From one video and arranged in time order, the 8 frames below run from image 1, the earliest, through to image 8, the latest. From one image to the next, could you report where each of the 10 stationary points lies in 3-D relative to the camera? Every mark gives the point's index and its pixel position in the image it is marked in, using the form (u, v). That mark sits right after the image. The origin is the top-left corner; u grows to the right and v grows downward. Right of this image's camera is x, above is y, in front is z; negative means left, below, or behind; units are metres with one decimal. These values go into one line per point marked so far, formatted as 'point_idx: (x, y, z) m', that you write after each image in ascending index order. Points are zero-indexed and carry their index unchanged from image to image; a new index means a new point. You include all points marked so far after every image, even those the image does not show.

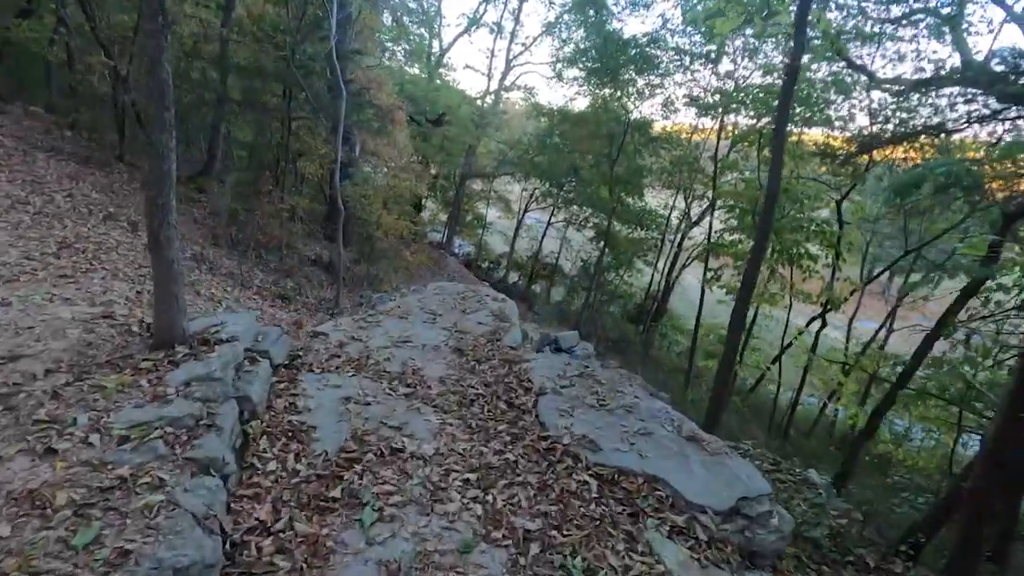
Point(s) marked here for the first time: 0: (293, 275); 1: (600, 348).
0: (-4.7, +0.3, +11.4) m
1: (+3.2, -2.2, +19.4) m
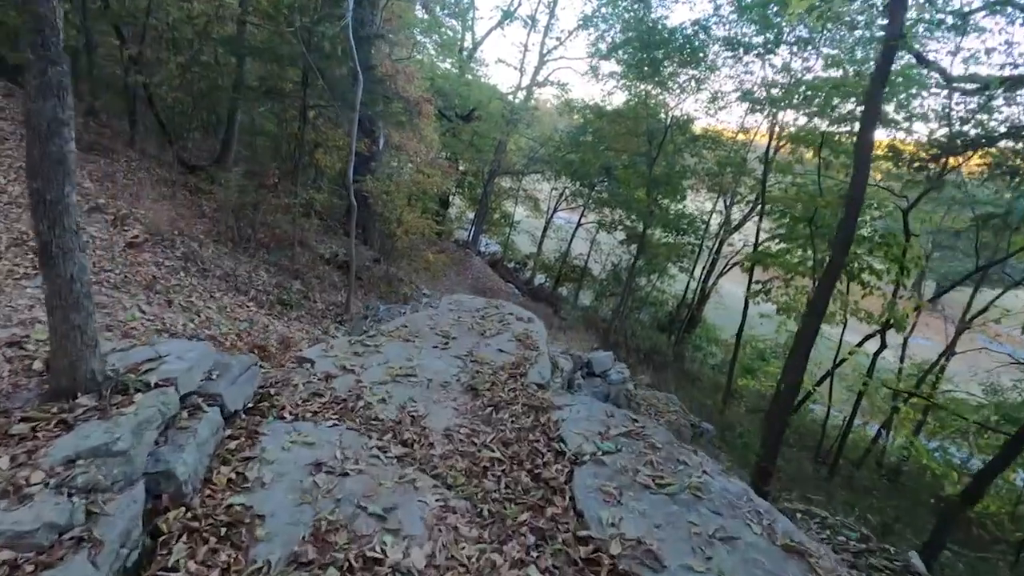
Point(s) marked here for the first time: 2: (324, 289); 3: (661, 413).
0: (-4.2, +0.3, +10.6) m
1: (+4.1, -2.4, +18.1) m
2: (-3.8, 0.0, +10.6) m
3: (+2.5, -2.1, +9.0) m
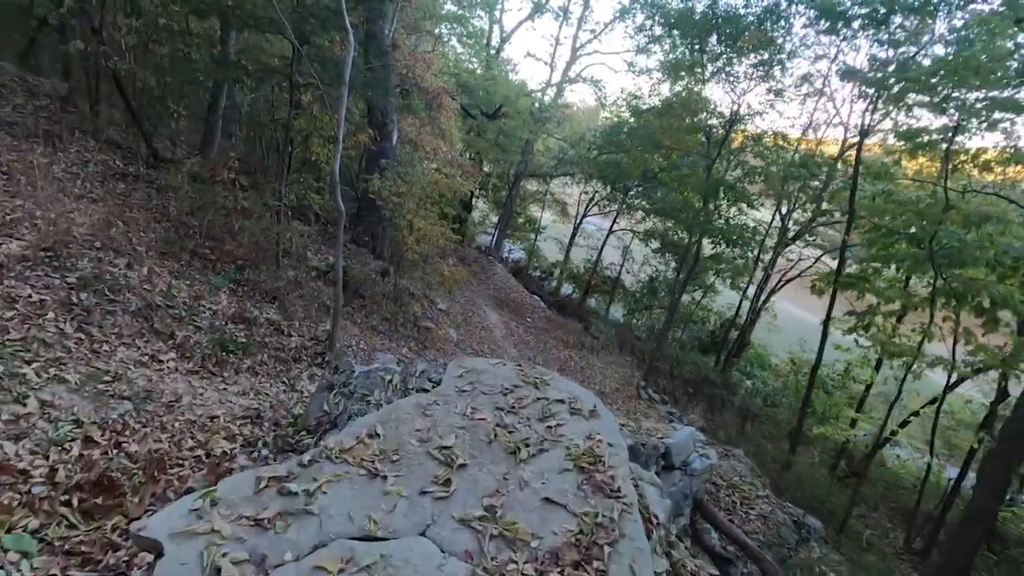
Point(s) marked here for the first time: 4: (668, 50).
0: (-3.6, -0.1, +8.4) m
1: (+4.8, -3.0, +15.6) m
2: (-3.2, -0.4, +8.4) m
3: (+2.9, -2.7, +6.6) m
4: (+4.6, +7.1, +15.8) m
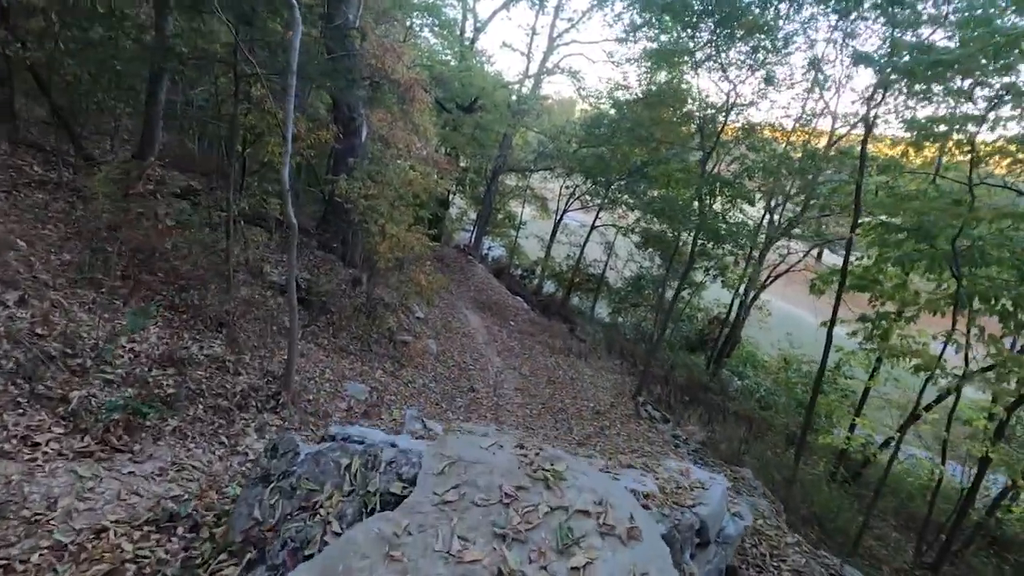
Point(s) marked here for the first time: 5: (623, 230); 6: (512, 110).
0: (-3.8, -0.4, +7.2) m
1: (+4.4, -3.1, +14.8) m
2: (-3.4, -0.8, +7.3) m
3: (+2.9, -2.9, +5.7) m
4: (+3.9, +7.0, +14.8) m
5: (+4.1, +2.1, +19.7) m
6: (0.0, +6.6, +19.7) m
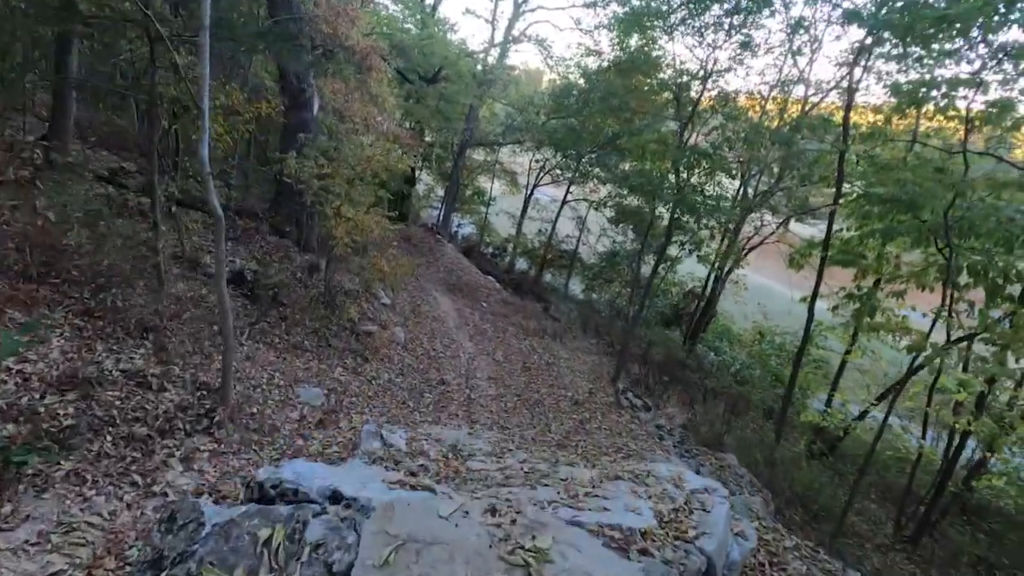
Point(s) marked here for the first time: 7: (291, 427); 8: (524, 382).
0: (-4.2, -0.4, +6.3) m
1: (+3.7, -2.5, +14.4) m
2: (-3.8, -0.7, +6.4) m
3: (+2.6, -2.7, +5.2) m
4: (+3.0, +7.6, +13.9) m
5: (+3.0, +3.0, +19.1) m
6: (-1.2, +7.3, +18.6) m
7: (-2.5, -1.6, +6.0) m
8: (+0.3, -2.0, +11.1) m
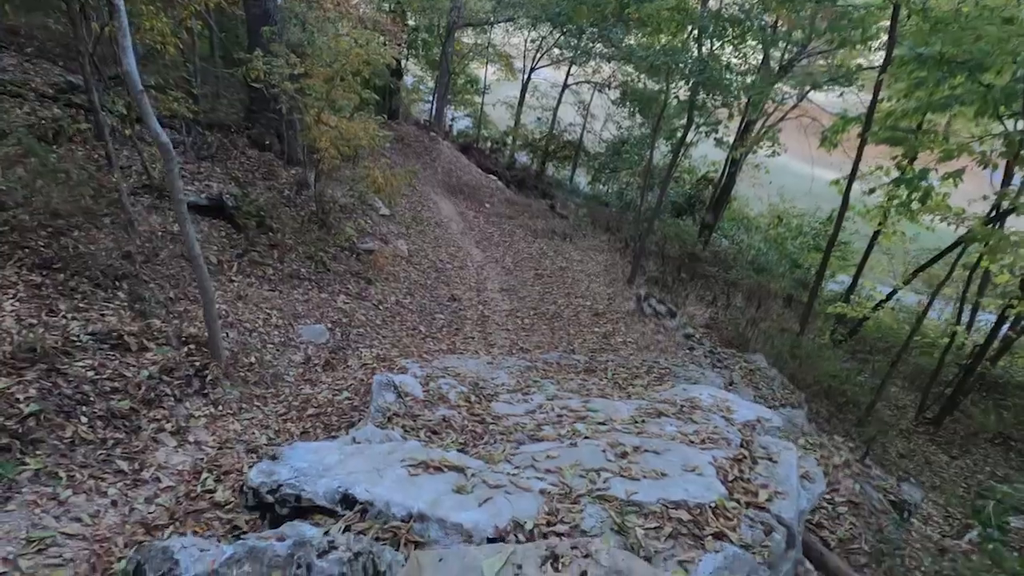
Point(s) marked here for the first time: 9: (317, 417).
0: (-4.0, +0.2, +5.6) m
1: (+4.0, +0.3, +13.8) m
2: (-3.6, -0.1, +5.7) m
3: (+3.0, -1.8, +4.9) m
4: (+2.6, +10.0, +11.4) m
5: (+3.0, +6.5, +17.3) m
6: (-1.5, +10.4, +16.0) m
7: (-2.2, -0.9, +5.5) m
8: (+0.5, -0.1, +10.5) m
9: (-1.7, -1.1, +4.7) m
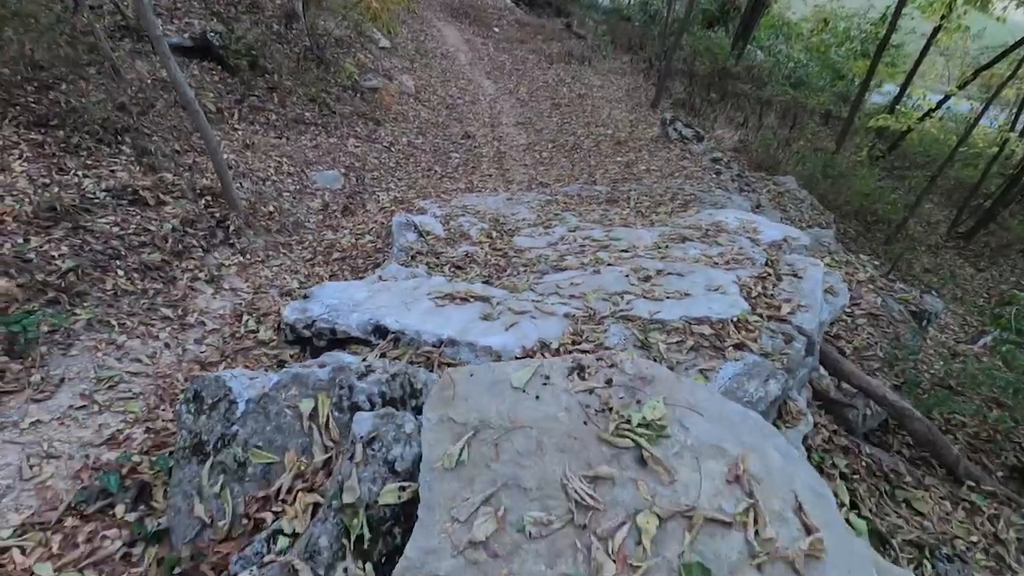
0: (-3.8, +1.7, +5.3) m
1: (+4.4, +4.6, +12.8) m
2: (-3.4, +1.5, +5.5) m
3: (+3.2, -0.1, +5.0) m
4: (+2.3, +13.0, +7.7) m
5: (+3.1, +11.5, +14.4) m
6: (-1.7, +14.6, +12.3) m
7: (-2.0, +0.7, +5.5) m
8: (+0.8, +3.1, +9.9) m
9: (-1.5, +0.2, +4.8) m
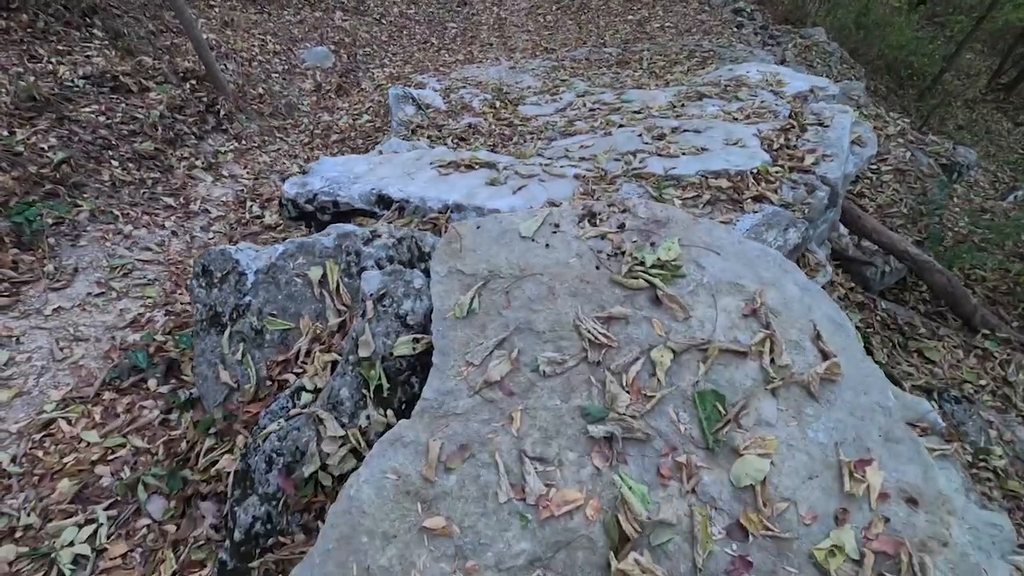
0: (-3.8, +2.7, +4.9) m
1: (+4.3, +7.4, +11.4) m
2: (-3.4, +2.6, +5.1) m
3: (+3.3, +1.2, +4.7) m
4: (+1.8, +14.6, +4.8) m
5: (+2.7, +14.4, +11.6) m
6: (-2.2, +16.8, +9.1) m
7: (-2.0, +1.8, +5.2) m
8: (+0.8, +5.2, +9.0) m
9: (-1.5, +1.3, +4.6) m
